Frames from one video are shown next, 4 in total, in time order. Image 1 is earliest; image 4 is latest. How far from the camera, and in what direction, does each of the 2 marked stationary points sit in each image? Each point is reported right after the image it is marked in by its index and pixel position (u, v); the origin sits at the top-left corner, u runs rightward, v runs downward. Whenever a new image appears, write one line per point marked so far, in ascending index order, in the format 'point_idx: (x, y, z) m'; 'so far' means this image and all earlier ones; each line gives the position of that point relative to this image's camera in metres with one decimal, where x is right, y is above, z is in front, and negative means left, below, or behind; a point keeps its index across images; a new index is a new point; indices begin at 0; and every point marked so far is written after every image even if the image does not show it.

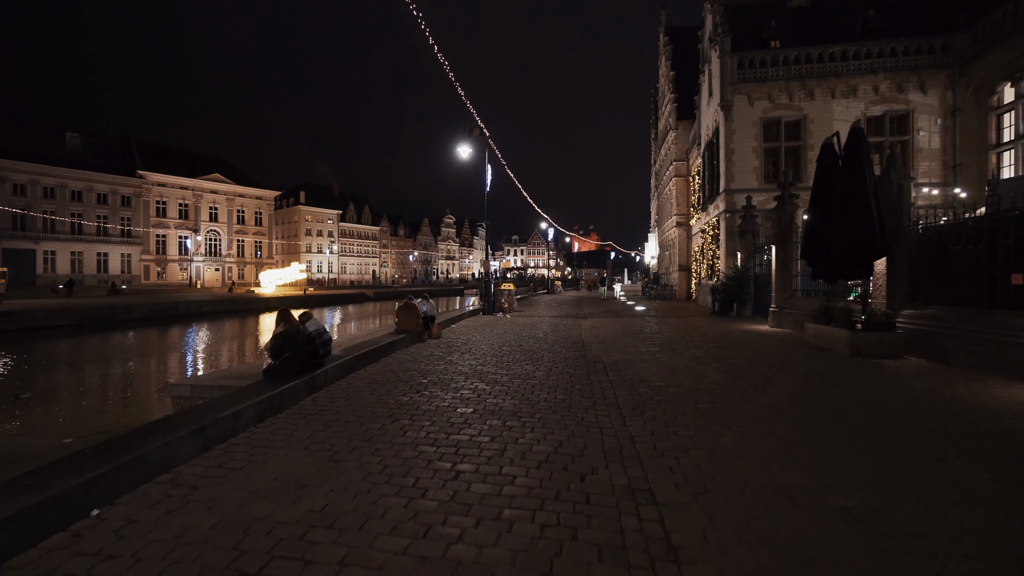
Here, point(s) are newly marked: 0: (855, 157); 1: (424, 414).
0: (+6.8, +2.6, +10.2) m
1: (-1.0, -1.5, +6.2) m
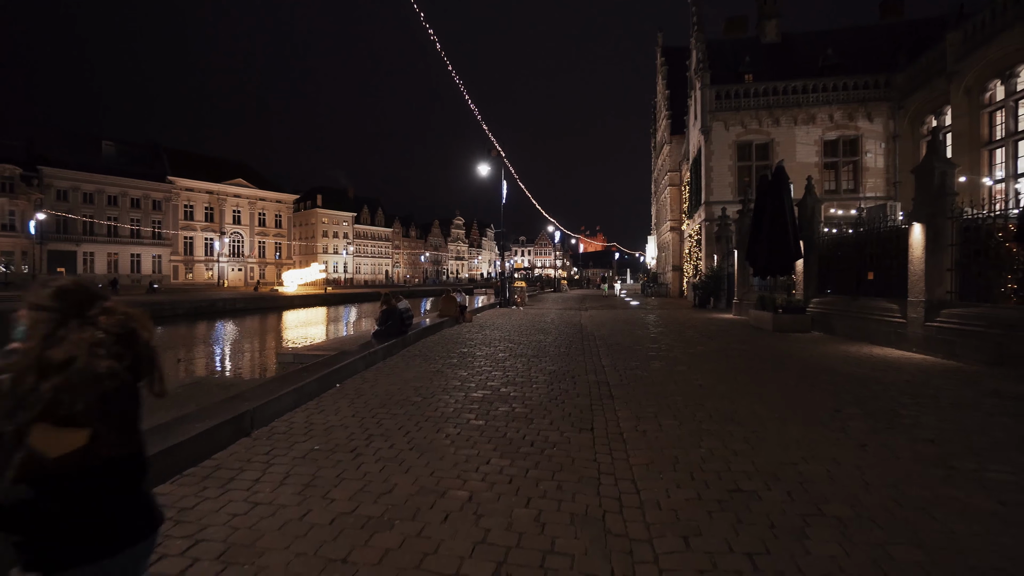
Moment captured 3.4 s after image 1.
0: (+7.2, +2.7, +14.1) m
1: (-0.6, -1.3, +10.1) m
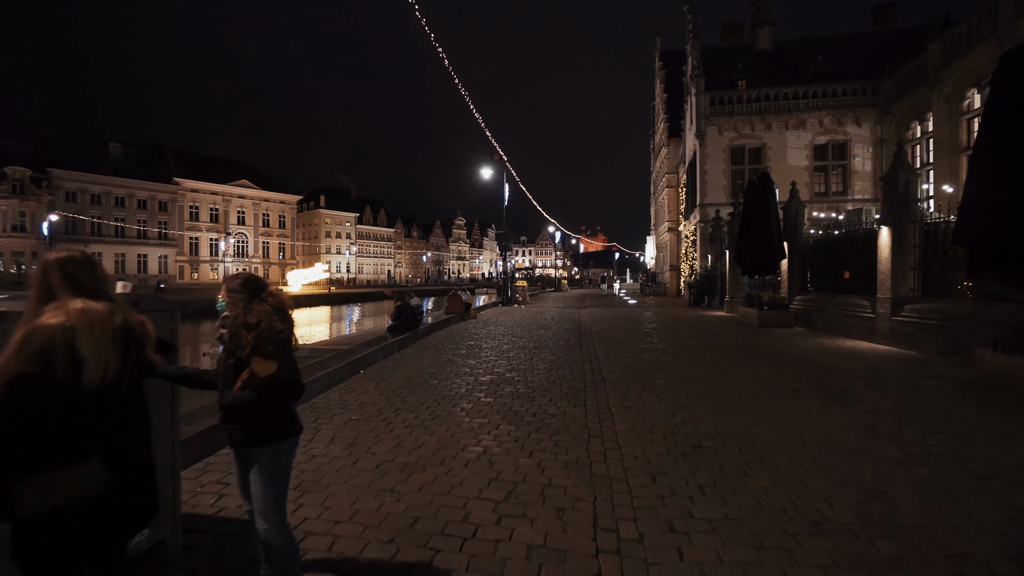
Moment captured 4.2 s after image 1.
0: (+7.3, +2.8, +15.0) m
1: (-0.6, -1.3, +11.0) m
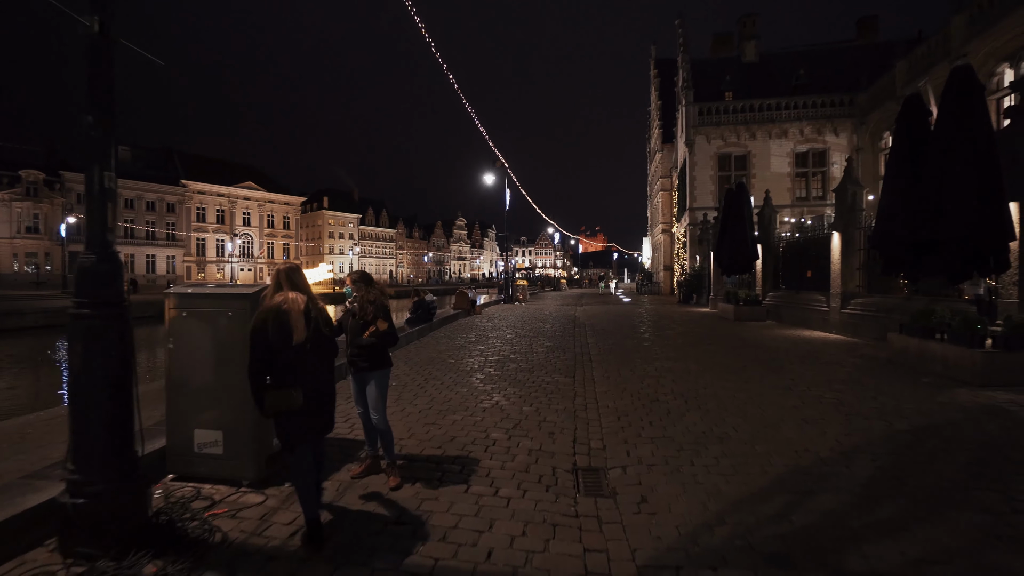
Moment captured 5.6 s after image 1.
0: (+7.3, +2.8, +16.7) m
1: (-0.5, -1.2, +12.8) m
